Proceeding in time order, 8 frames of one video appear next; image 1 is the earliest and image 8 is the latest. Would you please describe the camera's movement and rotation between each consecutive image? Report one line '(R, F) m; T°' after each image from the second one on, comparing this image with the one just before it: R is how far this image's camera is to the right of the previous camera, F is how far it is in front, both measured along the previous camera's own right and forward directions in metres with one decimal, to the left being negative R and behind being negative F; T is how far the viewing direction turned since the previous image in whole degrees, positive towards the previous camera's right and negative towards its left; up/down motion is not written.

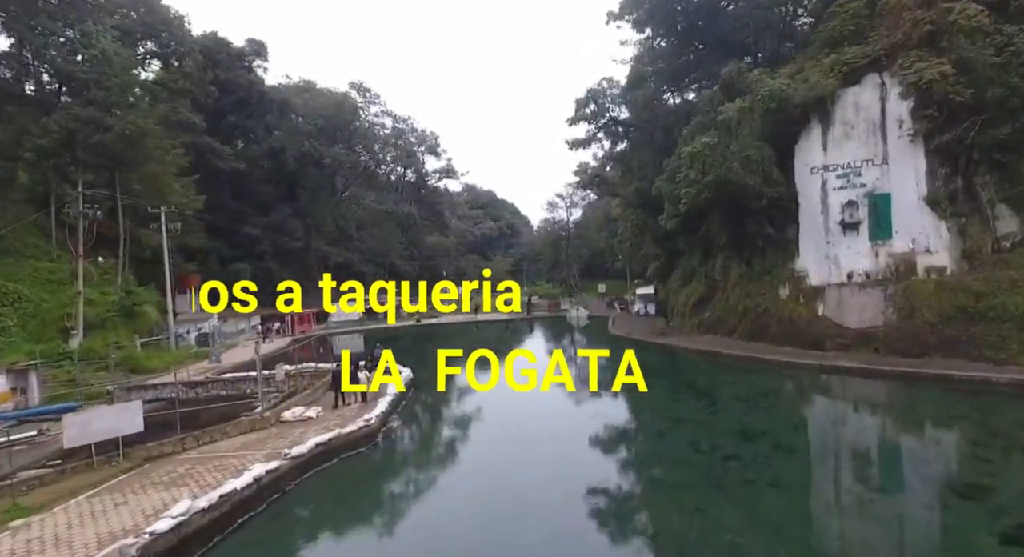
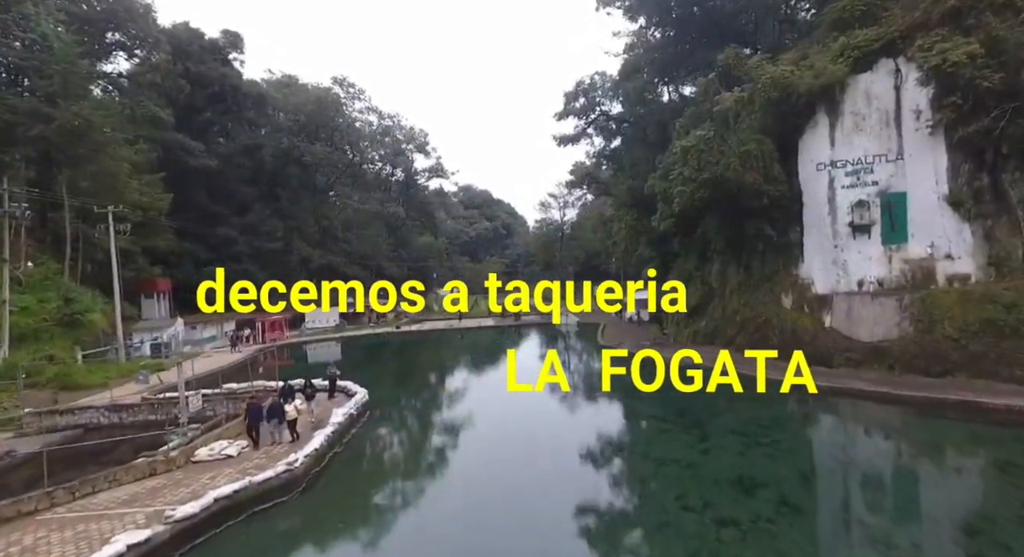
(+0.8, +1.9) m; 0°
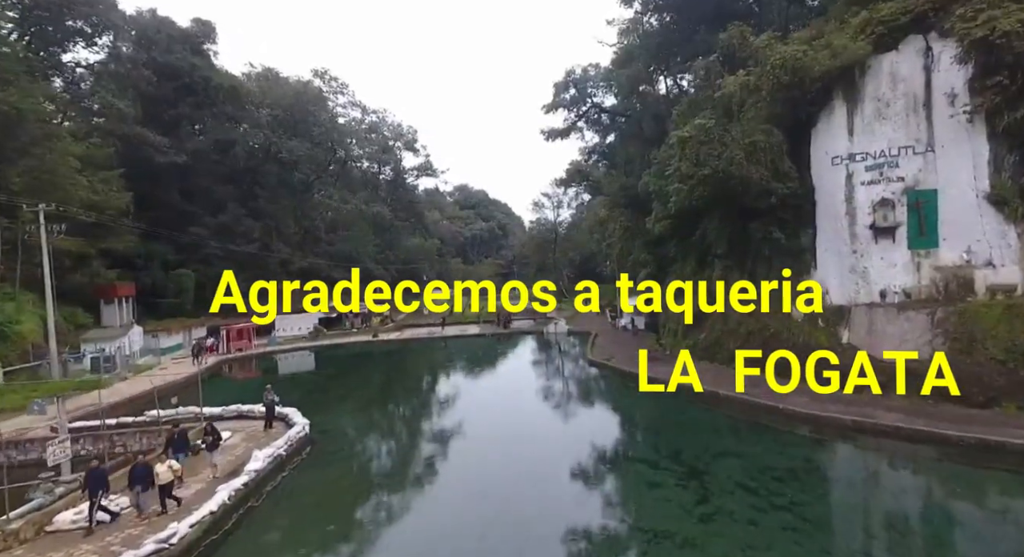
(+0.7, +2.2) m; 0°
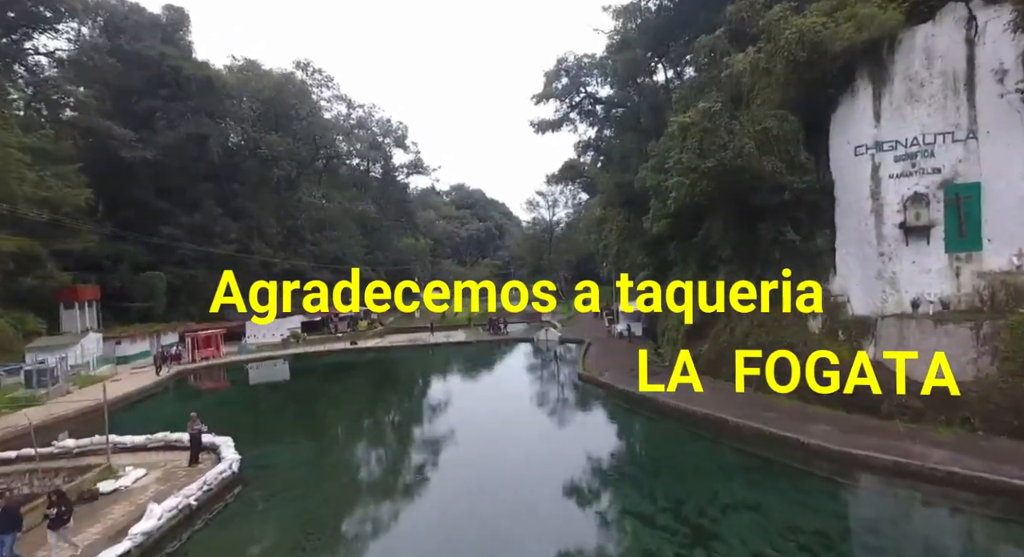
(+0.6, +2.0) m; 0°
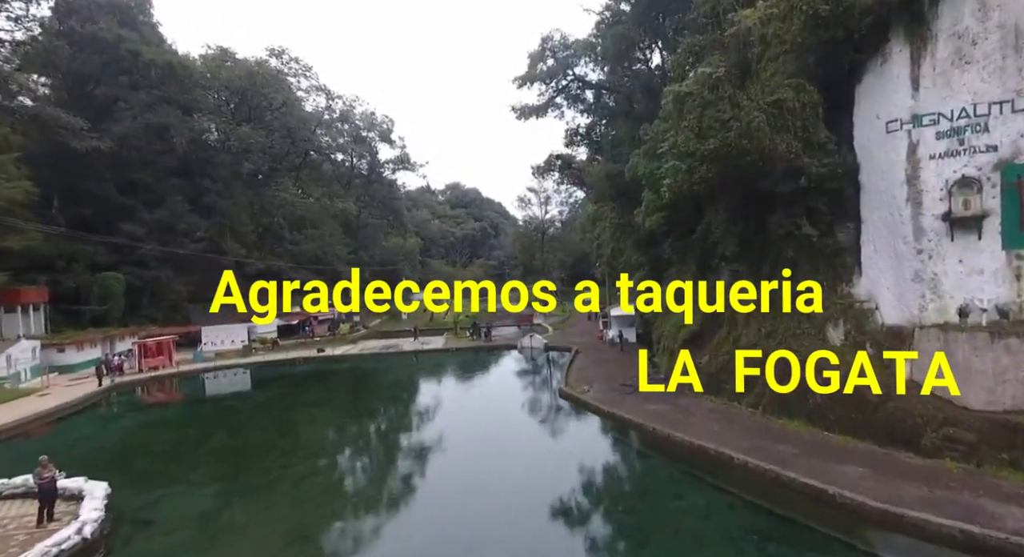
(+0.8, +2.4) m; 0°
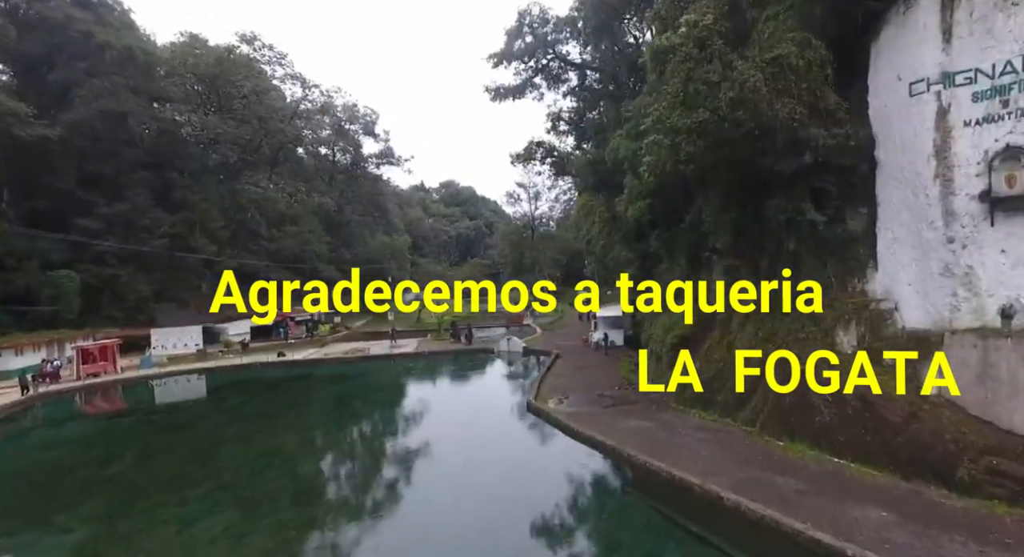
(+1.0, +2.0) m; 0°
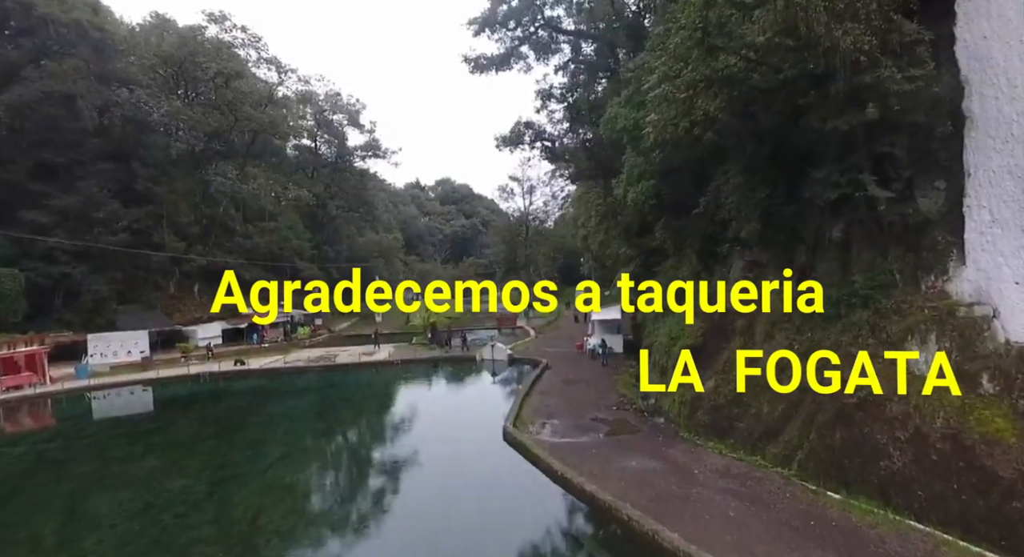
(+0.6, +2.7) m; 0°
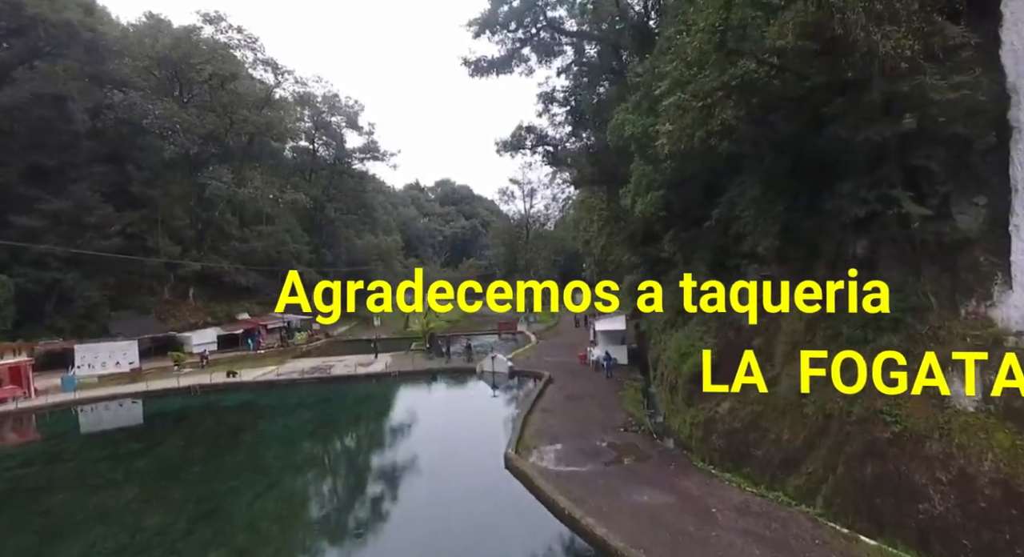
(-0.1, +0.7) m; 0°
